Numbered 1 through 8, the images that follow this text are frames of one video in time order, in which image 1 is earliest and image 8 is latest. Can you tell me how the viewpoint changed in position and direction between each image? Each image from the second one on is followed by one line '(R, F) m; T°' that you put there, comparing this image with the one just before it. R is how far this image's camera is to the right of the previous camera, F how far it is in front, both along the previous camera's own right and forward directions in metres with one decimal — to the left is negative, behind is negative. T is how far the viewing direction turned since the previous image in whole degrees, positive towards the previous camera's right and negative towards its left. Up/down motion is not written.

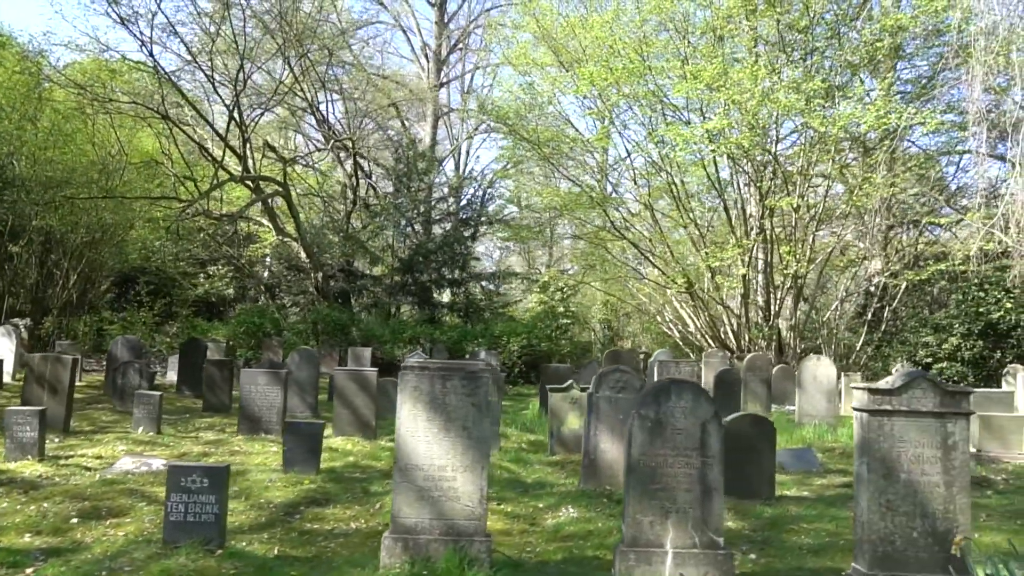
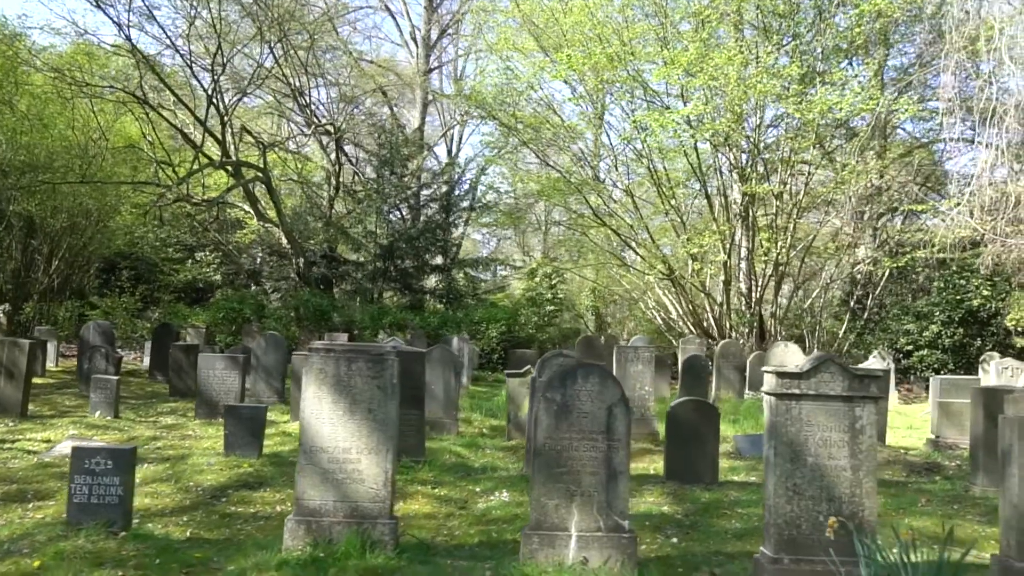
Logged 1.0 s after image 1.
(+0.5, 0.0) m; 0°
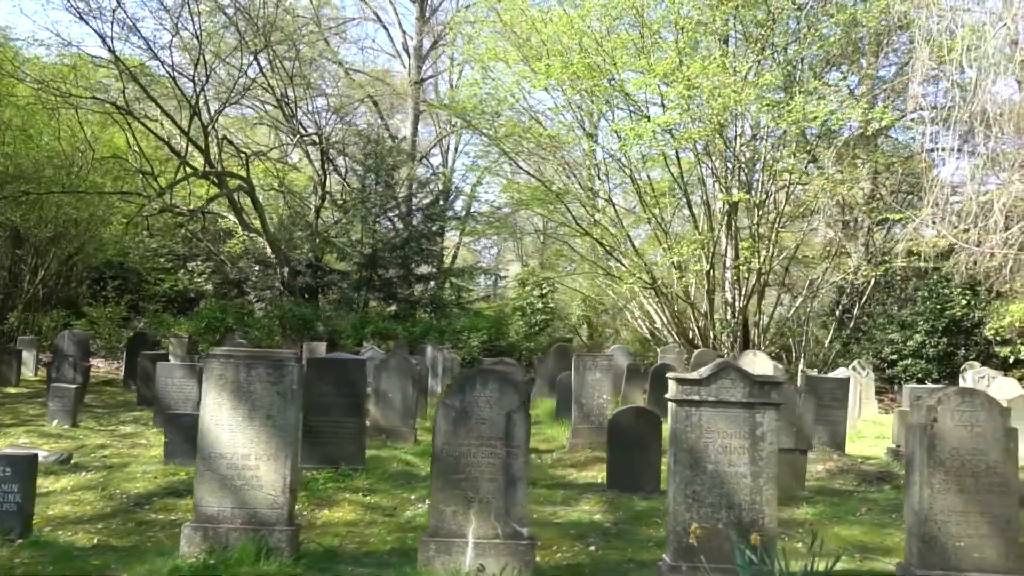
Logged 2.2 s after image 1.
(+0.5, 0.0) m; 0°
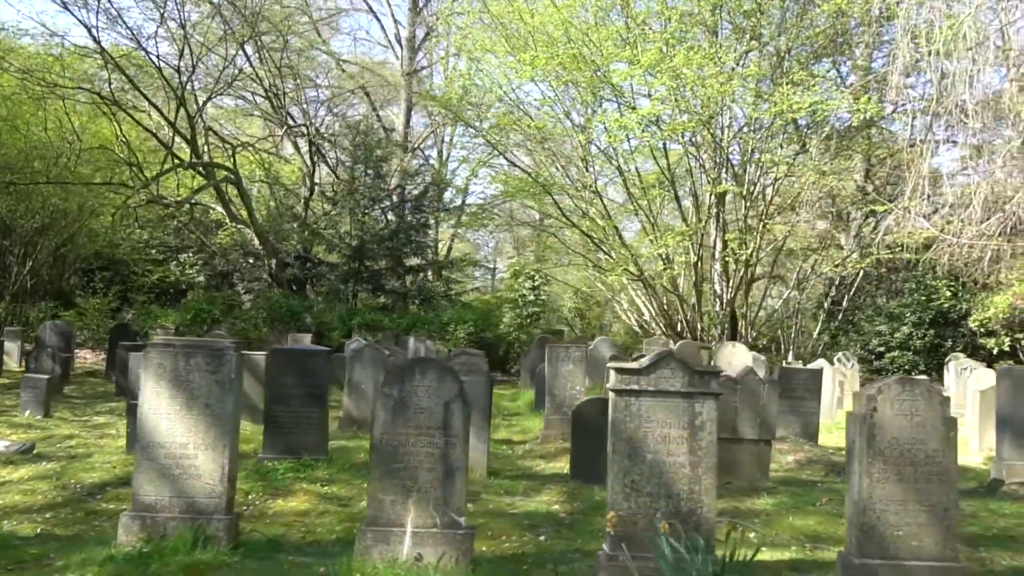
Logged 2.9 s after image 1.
(+0.3, 0.0) m; 0°
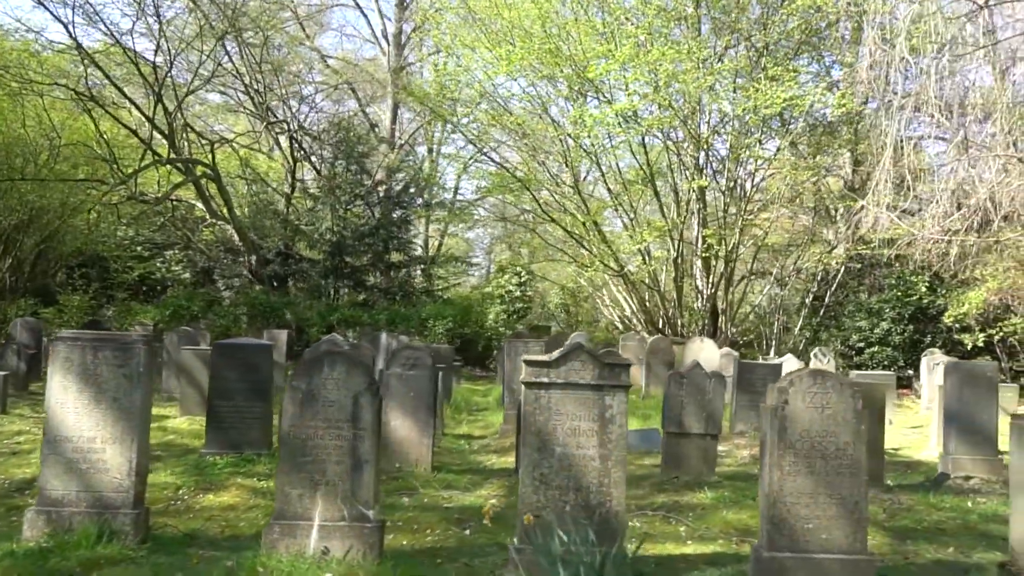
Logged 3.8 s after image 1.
(+0.4, 0.0) m; 0°
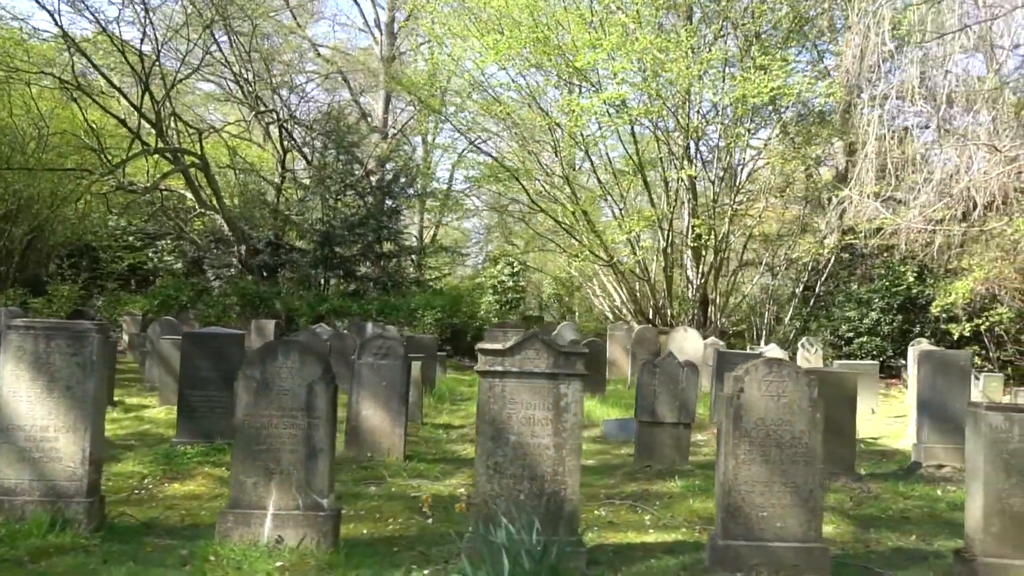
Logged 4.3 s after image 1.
(+0.2, 0.0) m; 0°
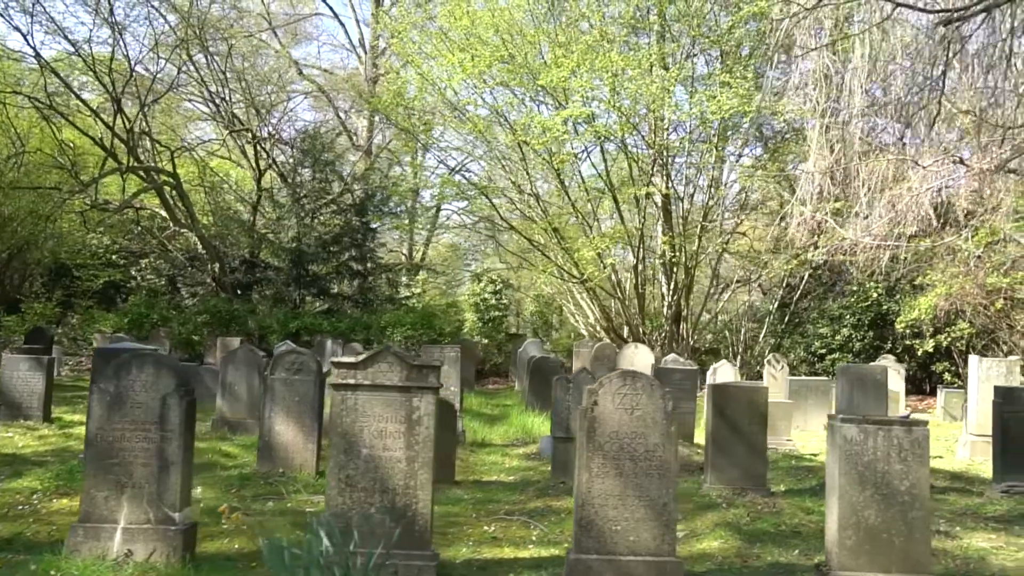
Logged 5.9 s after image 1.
(+0.7, 0.0) m; 0°
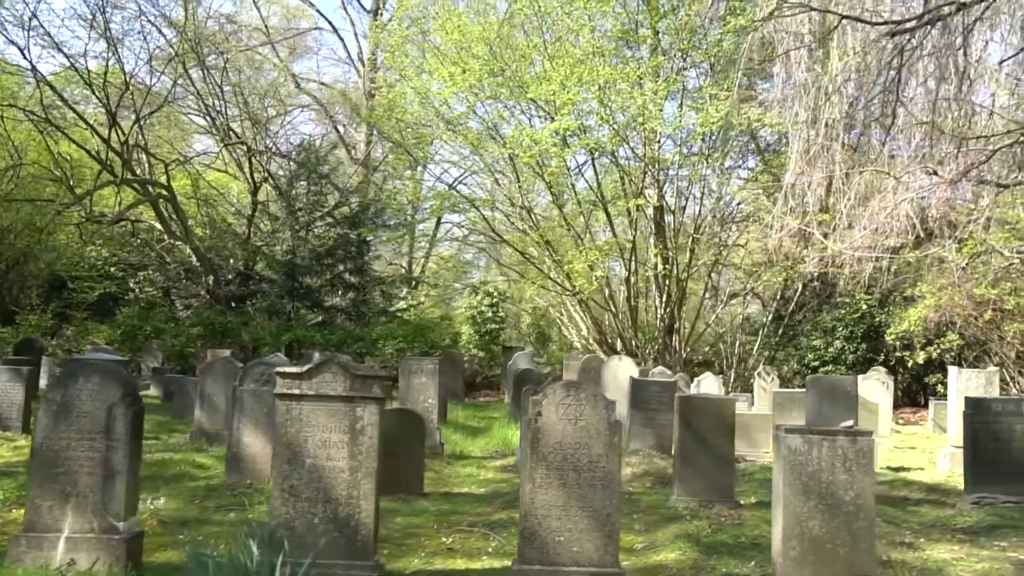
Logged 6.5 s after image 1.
(+0.3, 0.0) m; 0°
